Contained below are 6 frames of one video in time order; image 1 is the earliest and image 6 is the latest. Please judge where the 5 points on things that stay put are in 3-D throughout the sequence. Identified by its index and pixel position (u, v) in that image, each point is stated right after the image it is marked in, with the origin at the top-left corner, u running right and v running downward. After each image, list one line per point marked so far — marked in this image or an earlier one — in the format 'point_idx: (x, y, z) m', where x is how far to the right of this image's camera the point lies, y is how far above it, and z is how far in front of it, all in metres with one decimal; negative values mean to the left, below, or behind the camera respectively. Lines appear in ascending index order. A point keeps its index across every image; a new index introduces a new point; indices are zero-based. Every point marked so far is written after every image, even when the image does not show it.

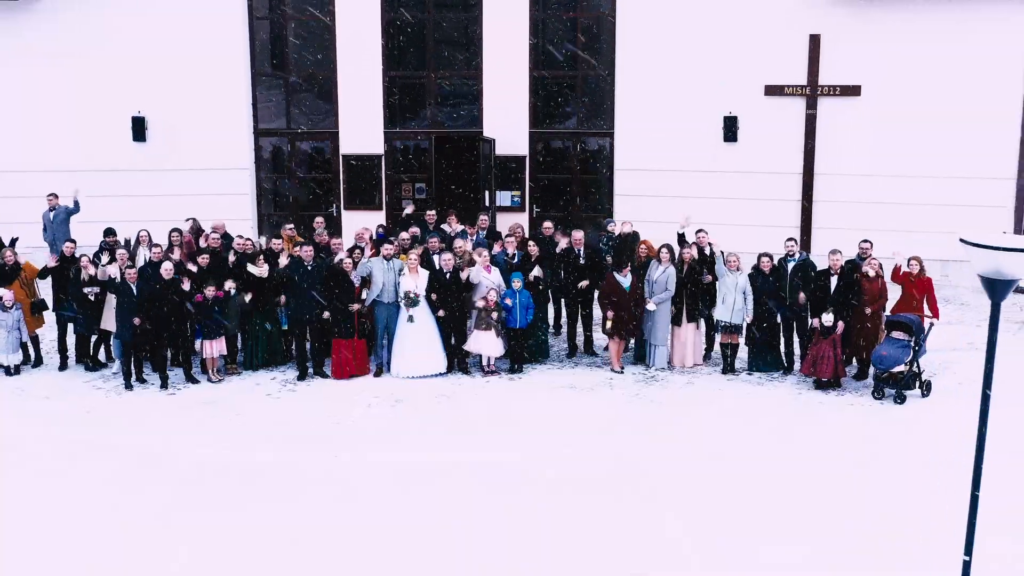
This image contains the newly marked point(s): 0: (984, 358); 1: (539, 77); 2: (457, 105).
0: (+6.4, -0.9, +12.8) m
1: (+0.5, +4.3, +19.2) m
2: (-1.2, +3.6, +19.4) m
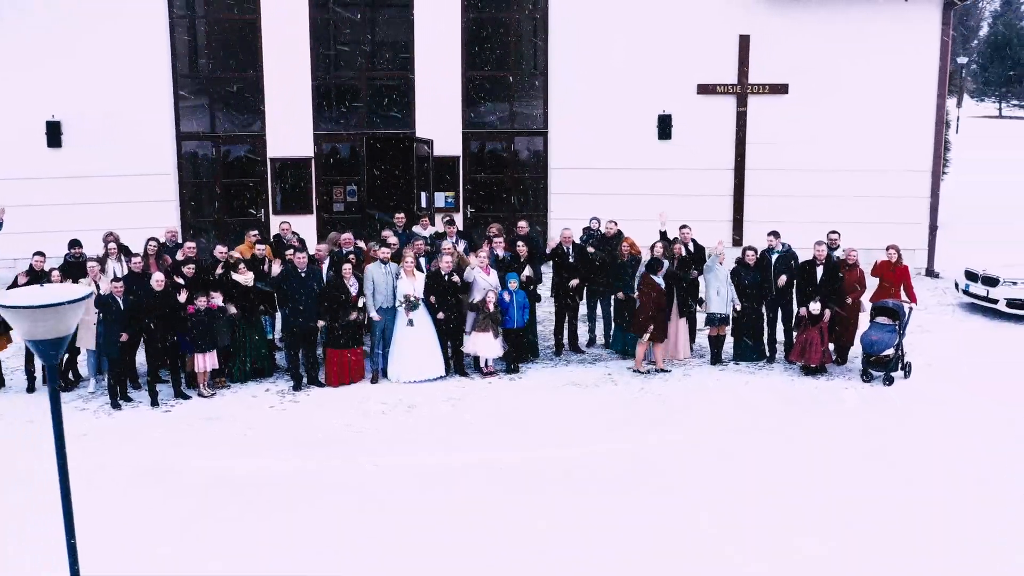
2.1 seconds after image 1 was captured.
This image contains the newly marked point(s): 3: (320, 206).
0: (+6.1, -0.7, +13.6) m
1: (-0.8, +4.2, +19.1) m
2: (-2.5, +3.5, +19.0) m
3: (-3.9, +1.6, +19.1) m
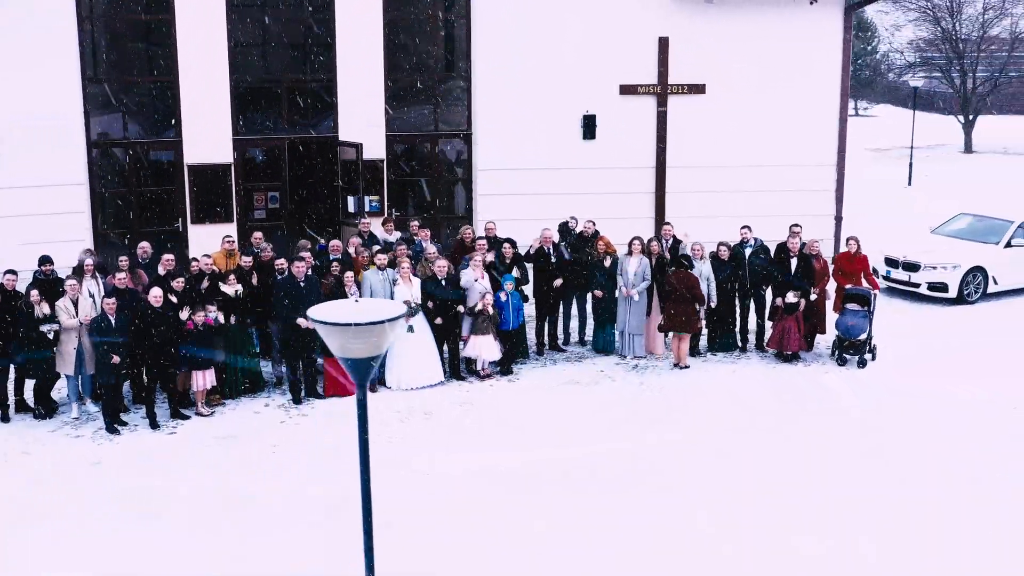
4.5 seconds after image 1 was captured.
0: (+5.6, -0.5, +14.5) m
1: (-2.3, +4.1, +18.9) m
2: (-3.9, +3.4, +18.6) m
3: (-5.2, +1.4, +18.4) m
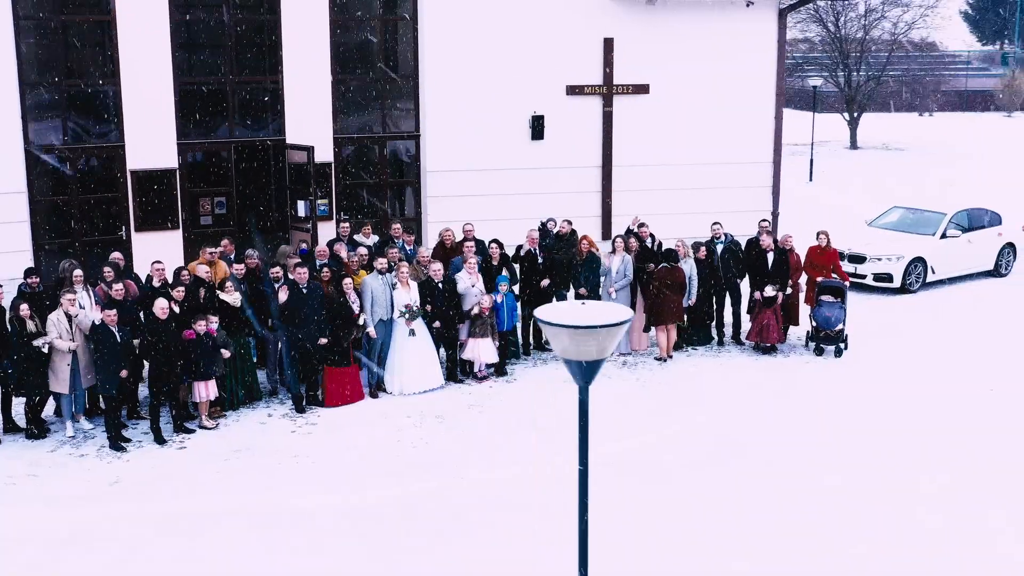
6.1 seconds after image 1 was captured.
0: (+5.1, -0.4, +15.0) m
1: (-3.3, +4.1, +18.6) m
2: (-4.8, +3.2, +18.1) m
3: (-6.1, +1.3, +17.9) m
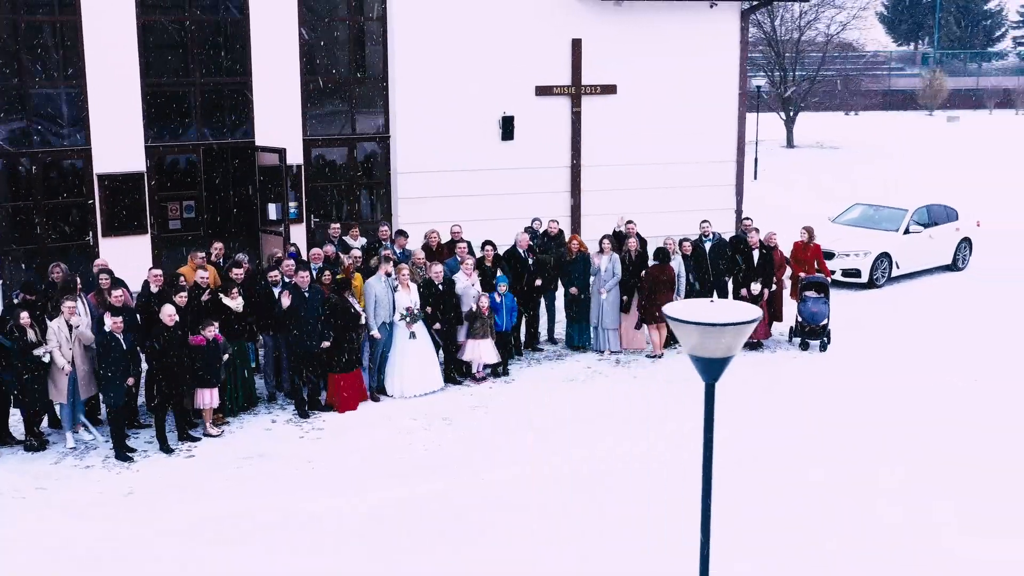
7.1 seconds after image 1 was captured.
0: (+4.8, -0.3, +15.4) m
1: (-3.8, +4.0, +18.4) m
2: (-5.3, +3.1, +17.9) m
3: (-6.5, +1.2, +17.5) m
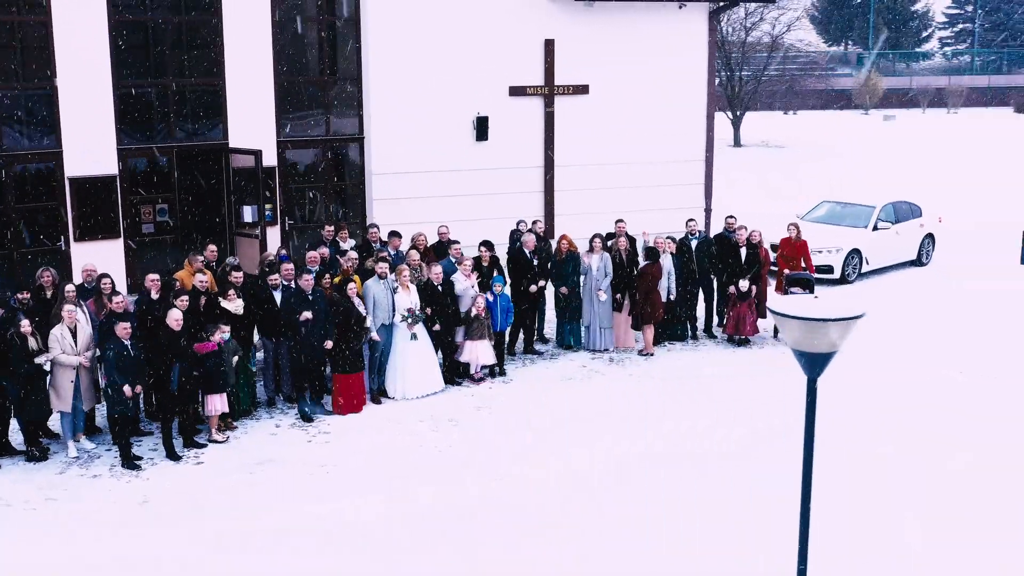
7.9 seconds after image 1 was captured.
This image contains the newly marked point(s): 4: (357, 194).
0: (+4.6, -0.3, +15.7) m
1: (-4.3, +3.9, +18.3) m
2: (-5.7, +3.1, +17.6) m
3: (-6.9, +1.1, +17.2) m
4: (-3.1, +1.9, +19.3) m
